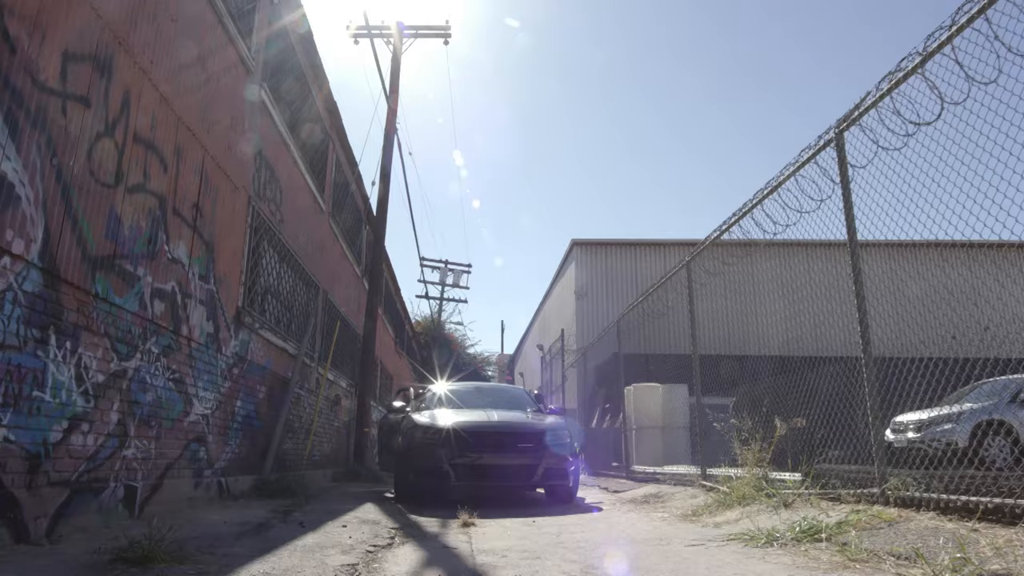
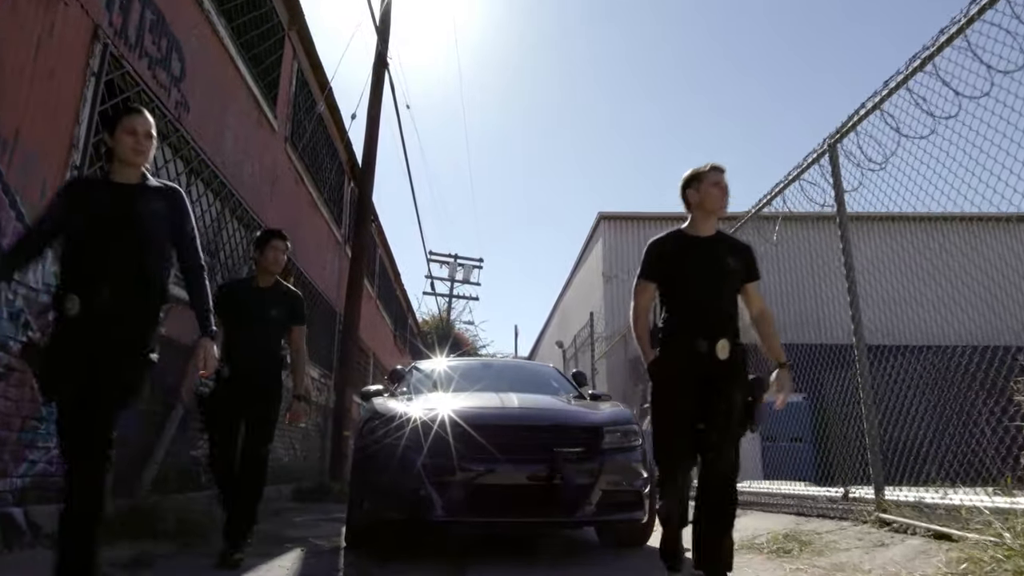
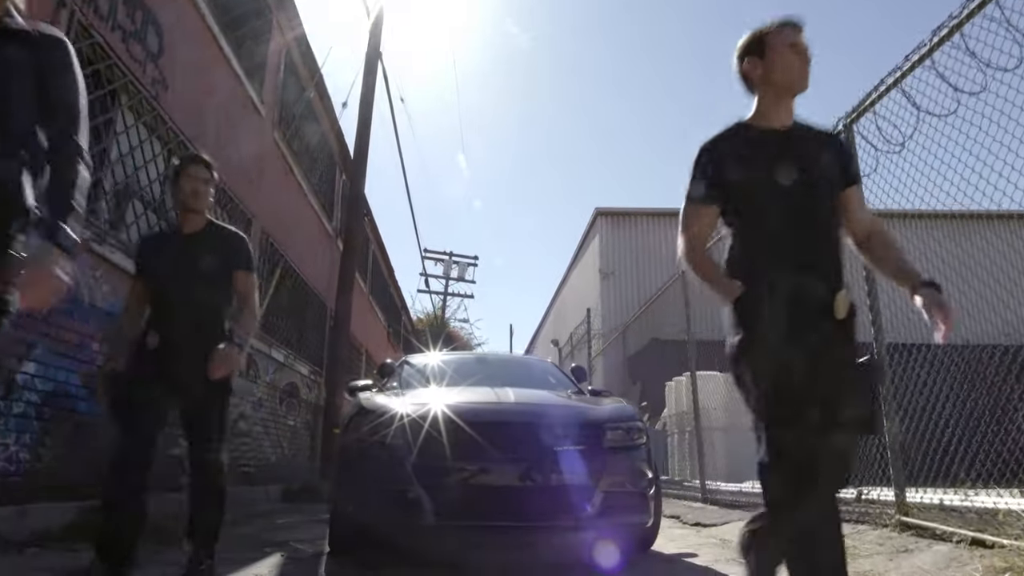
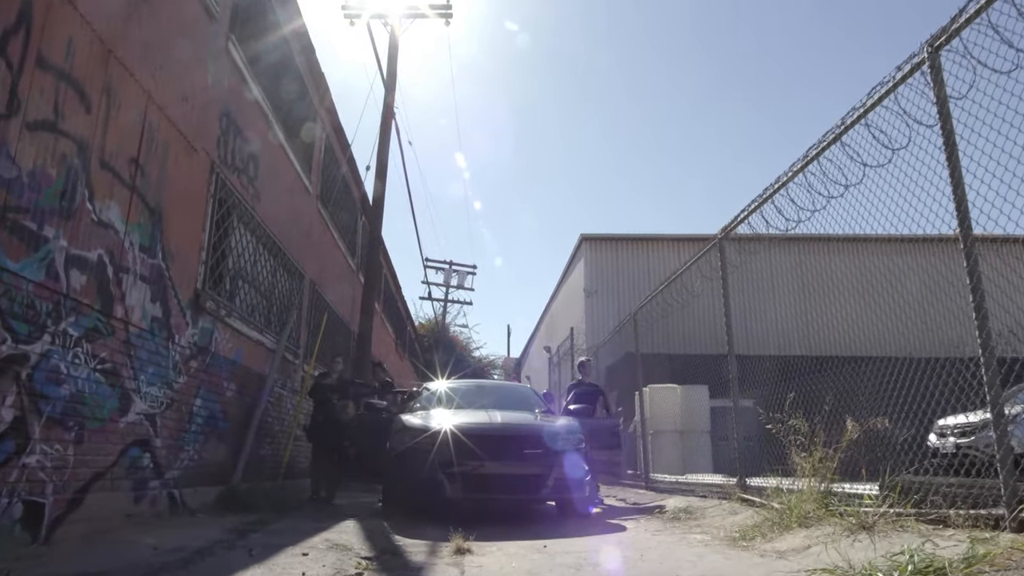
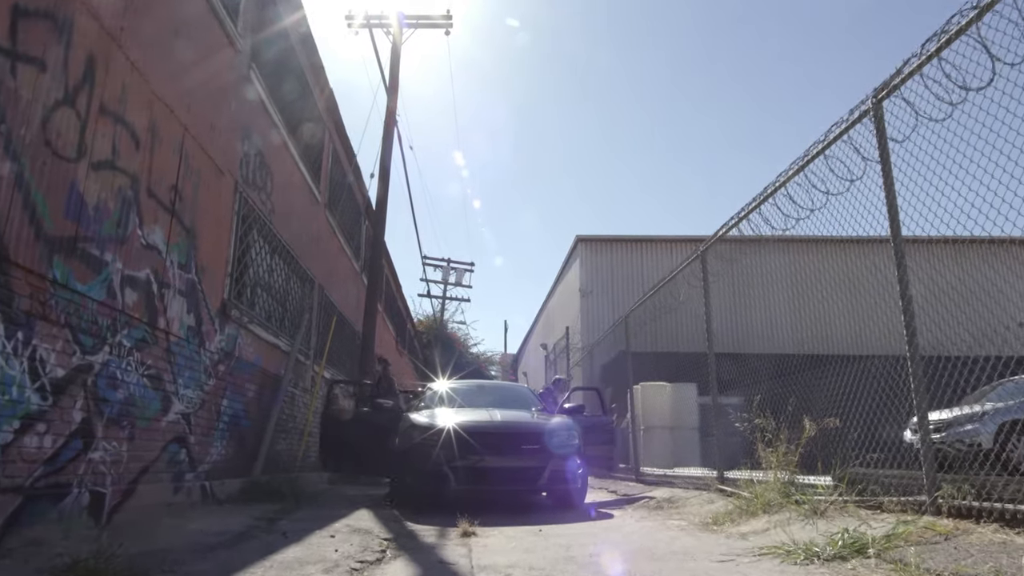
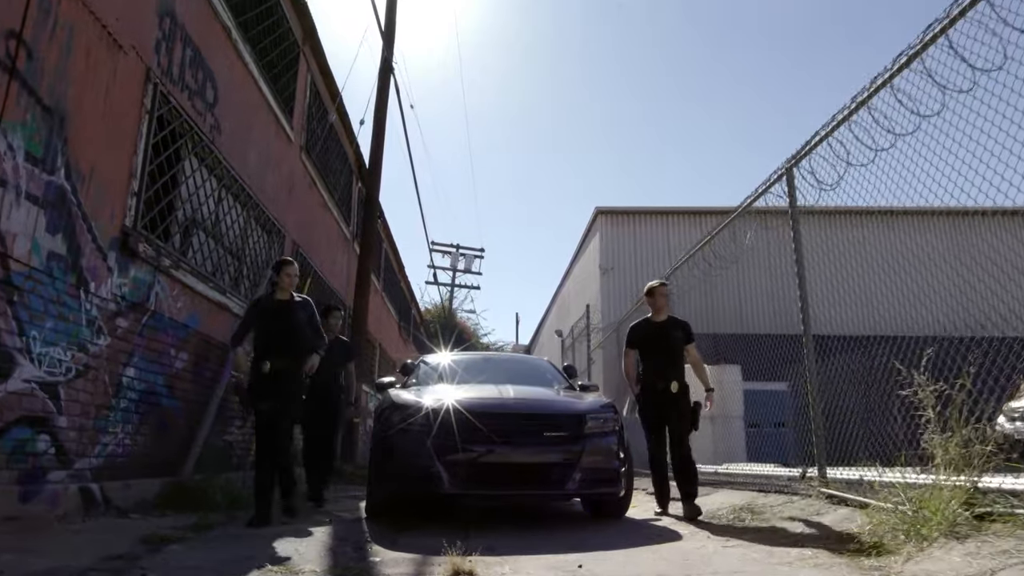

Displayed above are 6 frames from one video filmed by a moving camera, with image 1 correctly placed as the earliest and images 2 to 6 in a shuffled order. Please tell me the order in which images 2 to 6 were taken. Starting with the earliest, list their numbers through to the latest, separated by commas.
5, 4, 6, 2, 3
